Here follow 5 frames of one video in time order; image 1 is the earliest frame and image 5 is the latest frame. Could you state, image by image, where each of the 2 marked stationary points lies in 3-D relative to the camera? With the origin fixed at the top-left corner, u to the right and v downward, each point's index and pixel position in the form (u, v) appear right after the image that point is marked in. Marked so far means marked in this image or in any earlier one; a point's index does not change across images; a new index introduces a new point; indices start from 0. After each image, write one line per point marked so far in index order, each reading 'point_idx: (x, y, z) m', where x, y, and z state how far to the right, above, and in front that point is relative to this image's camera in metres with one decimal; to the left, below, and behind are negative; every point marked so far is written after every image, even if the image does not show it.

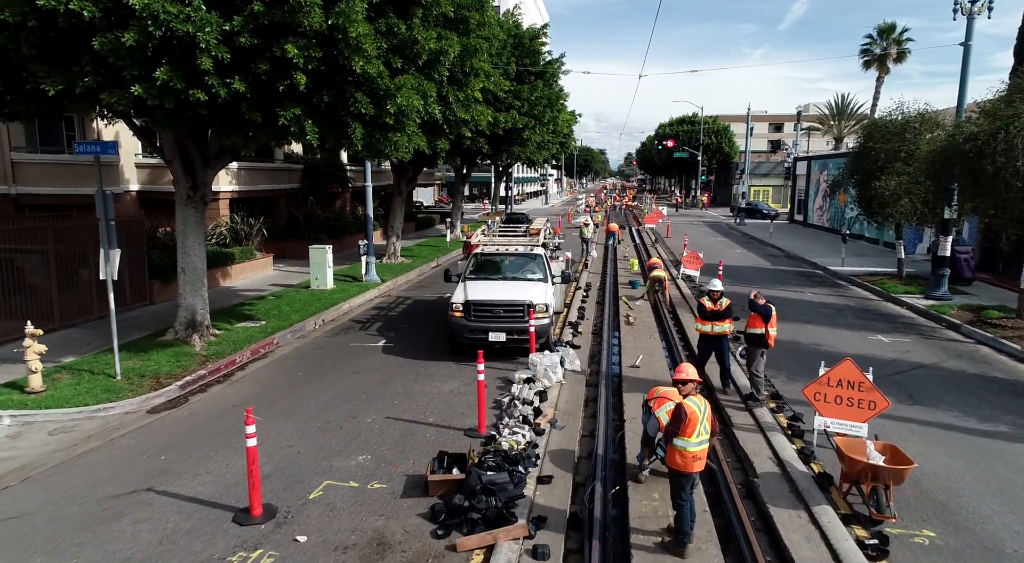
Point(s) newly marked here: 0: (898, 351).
0: (+7.6, -1.4, +13.4) m
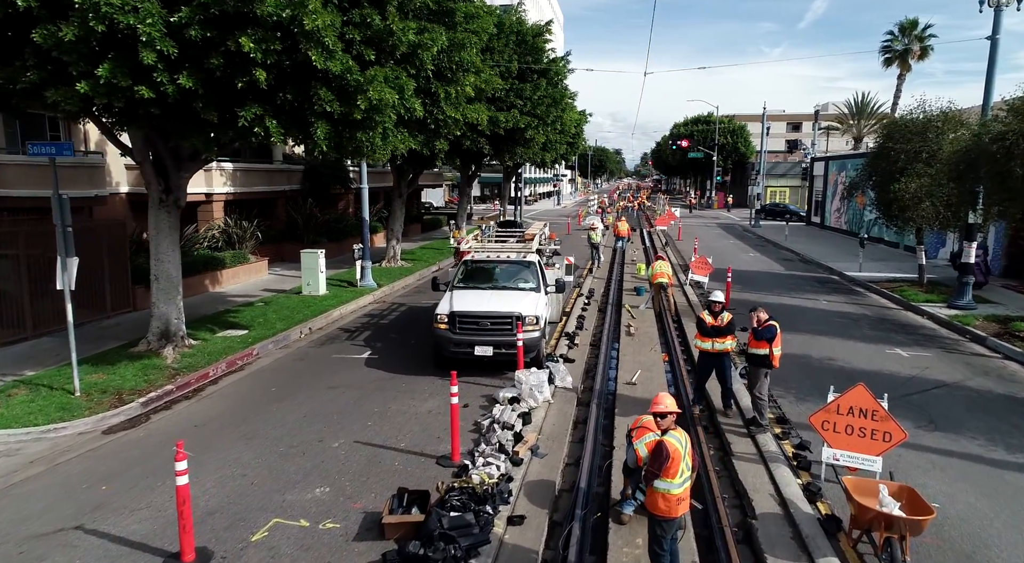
0: (+7.4, -1.6, +12.5) m
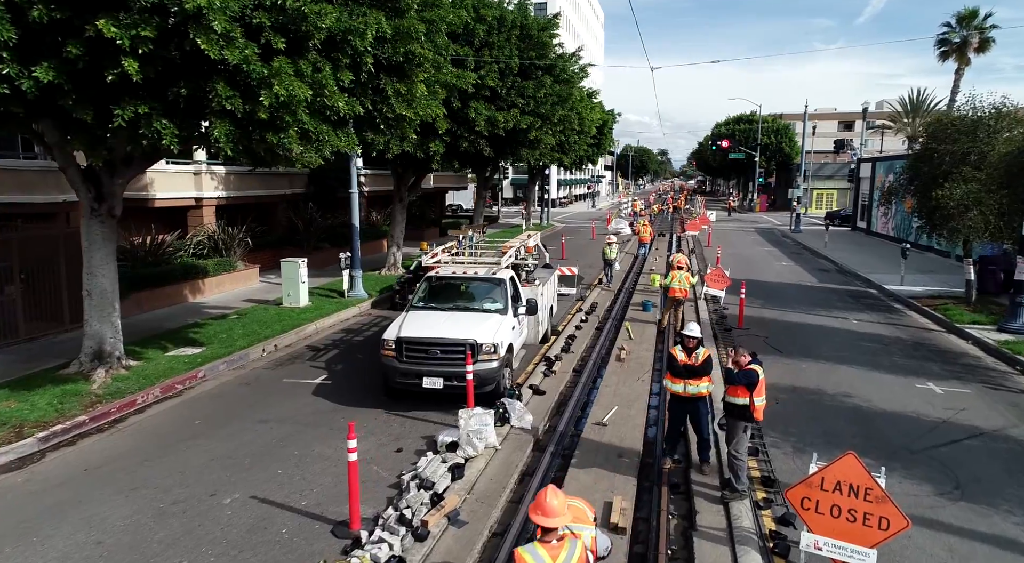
0: (+6.8, -2.0, +10.6) m
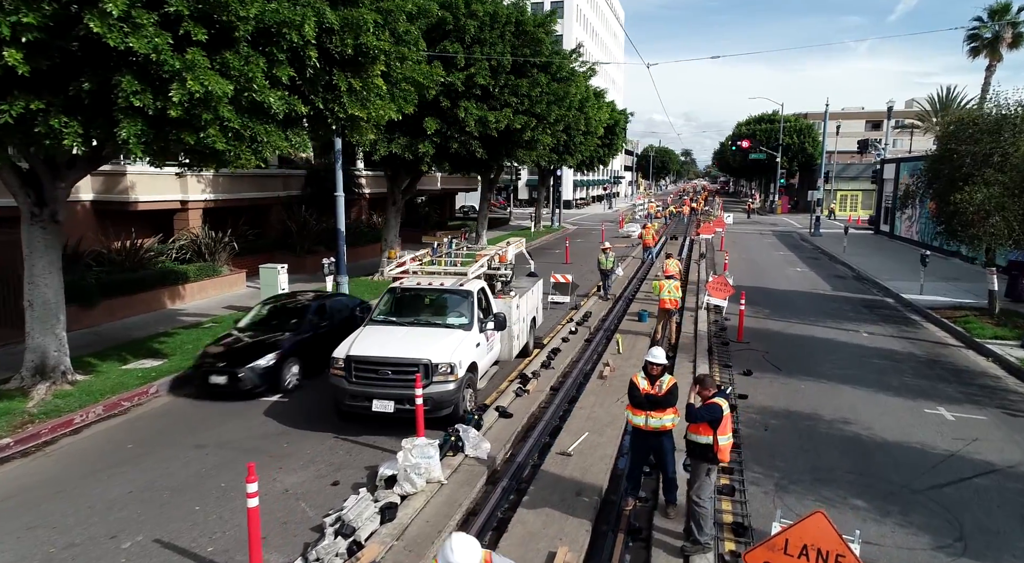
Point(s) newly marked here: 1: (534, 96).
0: (+6.3, -2.2, +9.6) m
1: (+0.7, +5.2, +19.1) m
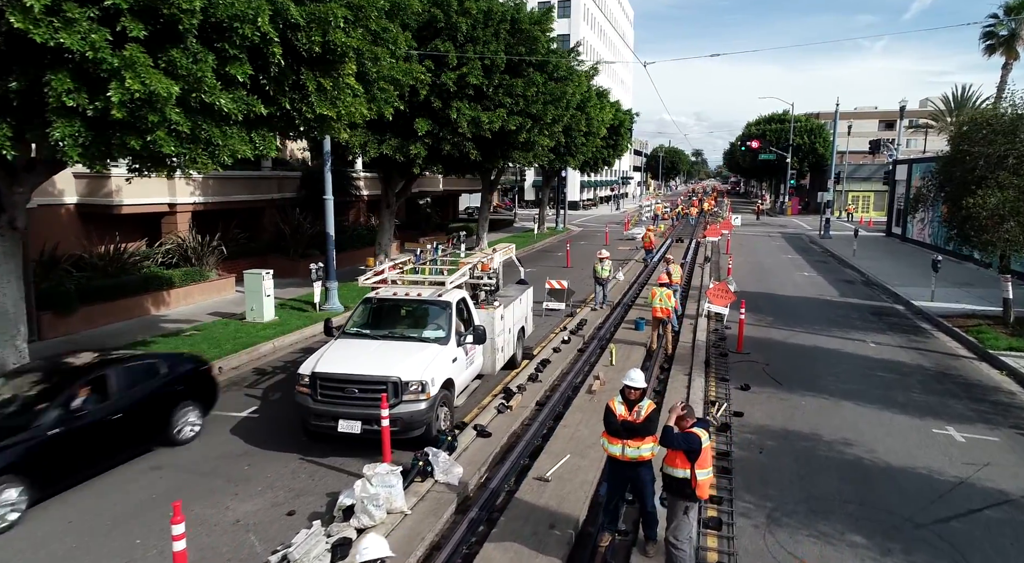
0: (+6.0, -2.4, +8.9) m
1: (+0.5, +5.0, +18.6) m
